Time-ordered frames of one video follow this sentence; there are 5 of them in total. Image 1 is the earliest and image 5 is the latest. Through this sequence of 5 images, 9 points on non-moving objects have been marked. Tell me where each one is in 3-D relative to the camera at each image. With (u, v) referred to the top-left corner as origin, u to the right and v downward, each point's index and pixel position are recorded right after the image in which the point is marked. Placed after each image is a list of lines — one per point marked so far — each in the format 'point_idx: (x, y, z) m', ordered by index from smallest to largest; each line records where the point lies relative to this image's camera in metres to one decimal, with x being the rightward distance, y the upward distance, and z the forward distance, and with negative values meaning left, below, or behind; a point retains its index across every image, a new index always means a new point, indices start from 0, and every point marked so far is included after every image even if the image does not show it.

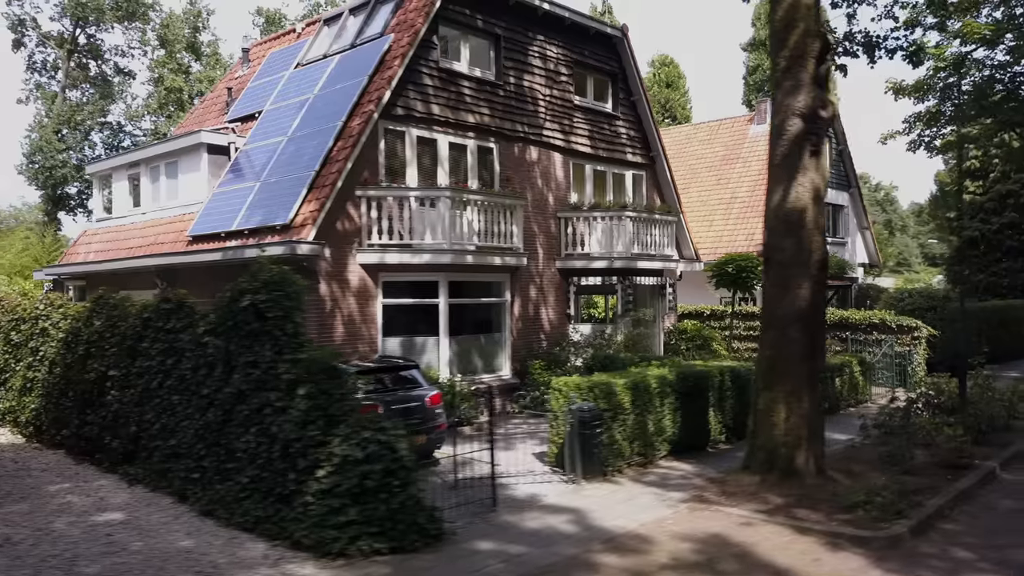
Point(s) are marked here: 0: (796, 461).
0: (+3.2, -2.0, +8.6) m
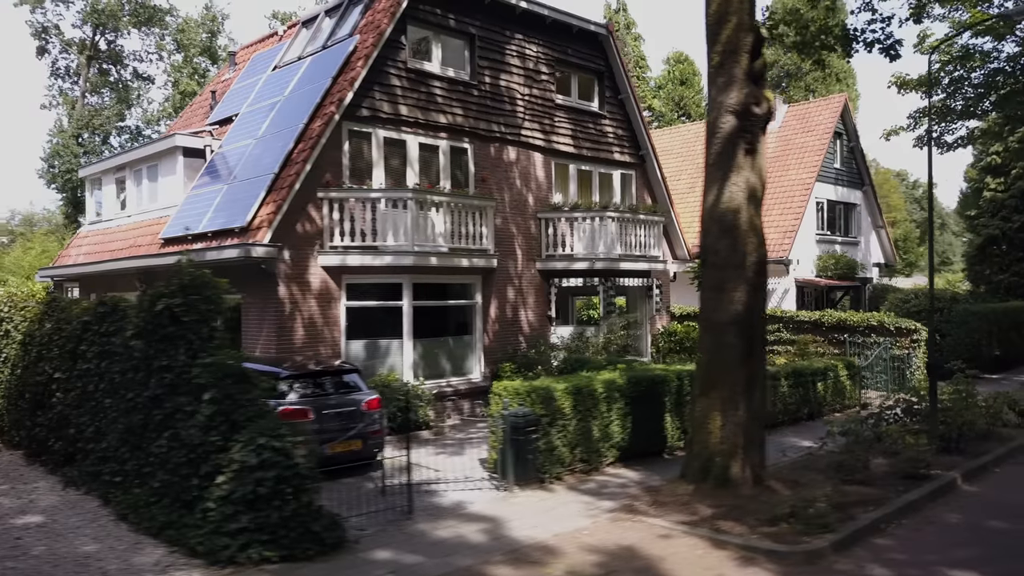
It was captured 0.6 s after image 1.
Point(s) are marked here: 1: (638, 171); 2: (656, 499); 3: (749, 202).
0: (+2.4, -2.0, +8.3) m
1: (+3.3, +3.0, +19.7) m
2: (+1.6, -2.3, +8.4) m
3: (+2.6, +0.9, +8.3) m
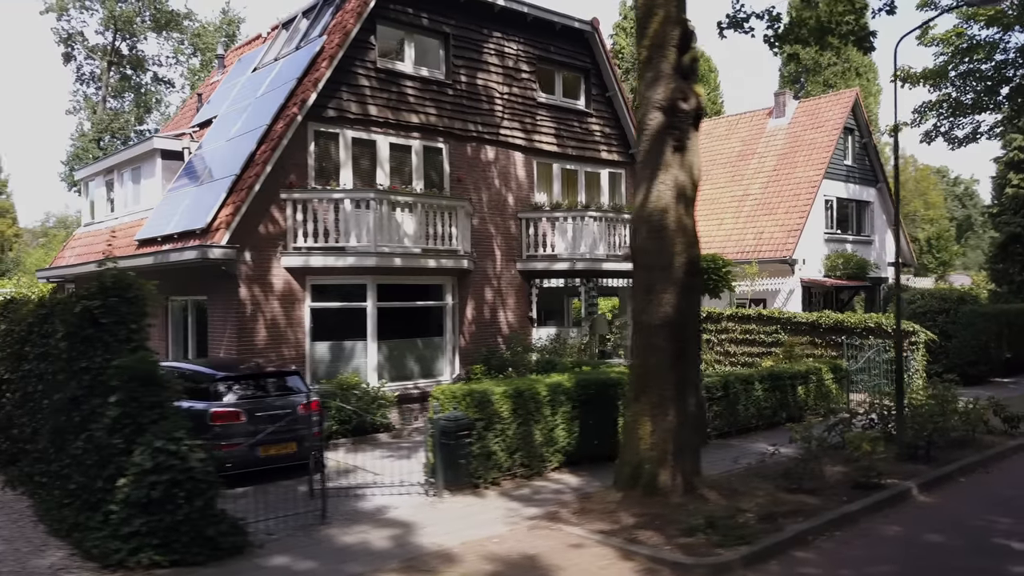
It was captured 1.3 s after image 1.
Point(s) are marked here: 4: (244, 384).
0: (+1.6, -2.0, +8.0) m
1: (+3.0, +3.0, +19.4) m
2: (+0.8, -2.3, +8.2) m
3: (+1.8, +0.9, +8.0) m
4: (-3.3, -1.2, +9.4) m
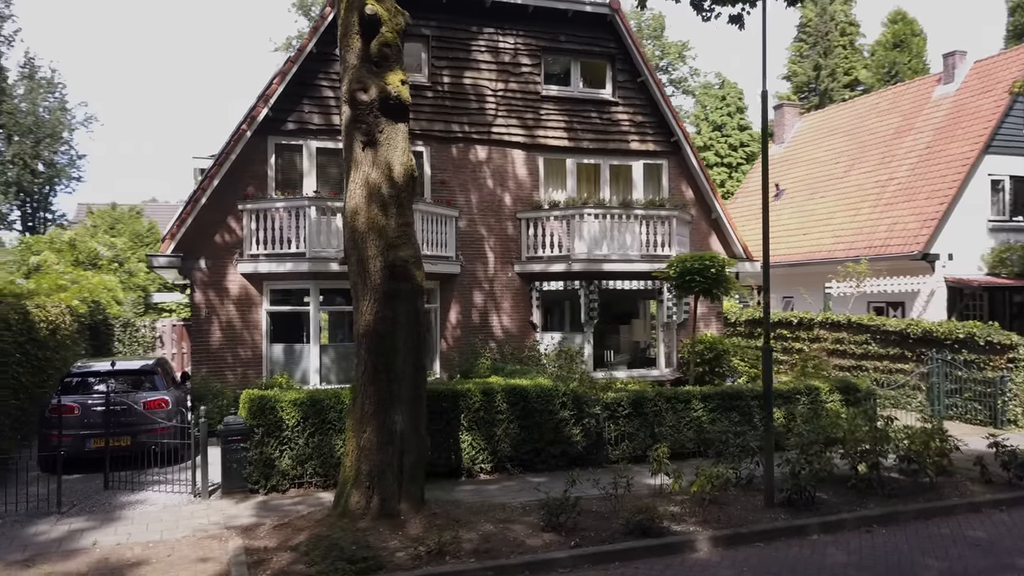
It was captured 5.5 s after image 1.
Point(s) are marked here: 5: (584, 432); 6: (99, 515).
0: (-1.5, -2.1, +7.5) m
1: (+3.7, +3.0, +17.6) m
2: (-2.3, -2.4, +7.8) m
3: (-1.4, +0.9, +7.4) m
4: (-5.7, -1.3, +10.4) m
5: (+1.0, -2.0, +10.6) m
6: (-4.5, -2.5, +8.2) m
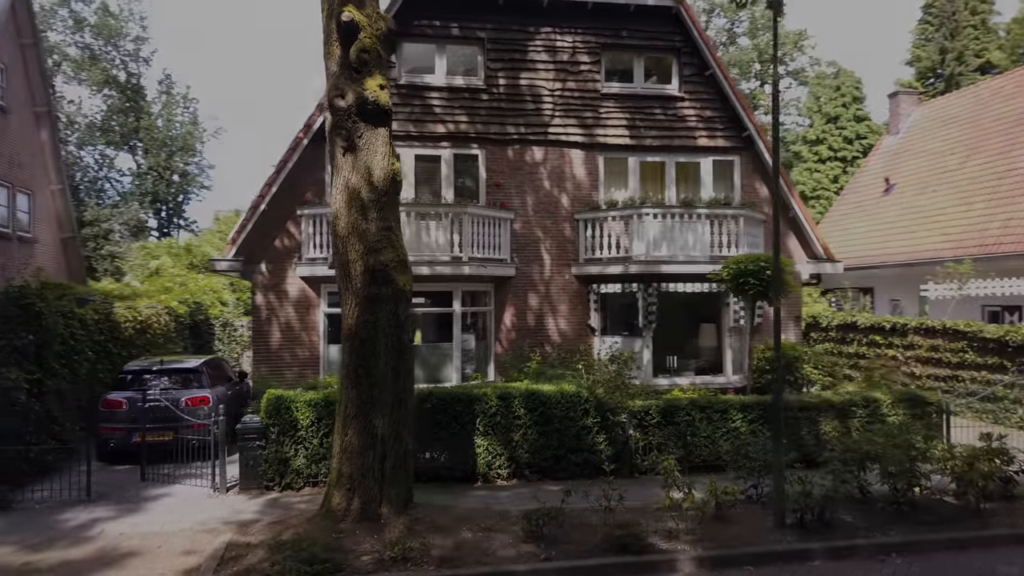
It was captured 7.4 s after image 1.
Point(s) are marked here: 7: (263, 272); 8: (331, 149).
0: (-1.7, -2.1, +7.6) m
1: (+5.1, +2.9, +16.7) m
2: (-2.4, -2.5, +8.1) m
3: (-1.6, +0.8, +7.5) m
4: (-5.3, -1.3, +11.1) m
5: (+1.3, -2.1, +10.3) m
6: (-4.5, -2.5, +8.8) m
7: (-4.7, +0.3, +14.3) m
8: (-1.8, +1.4, +7.6) m
